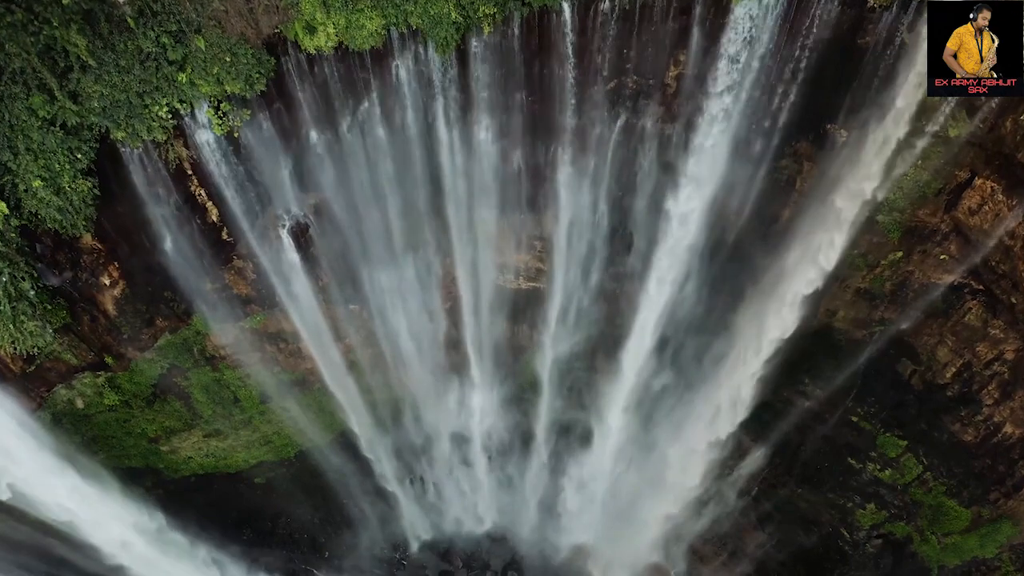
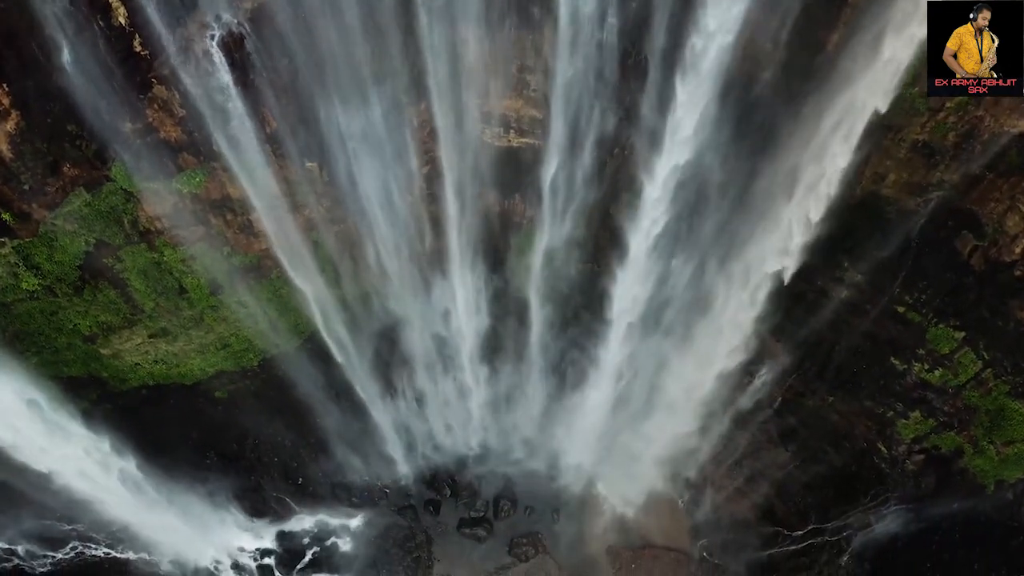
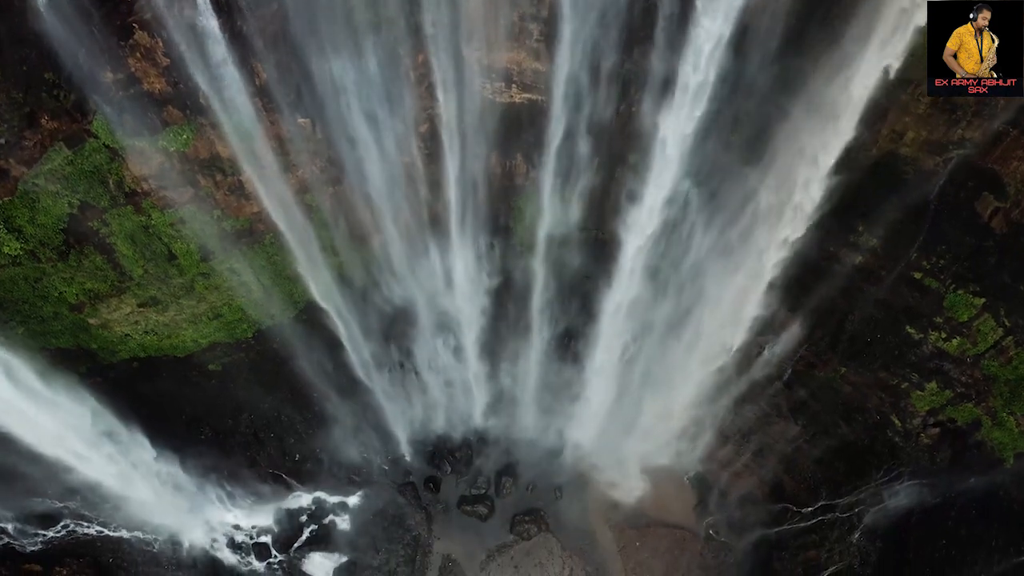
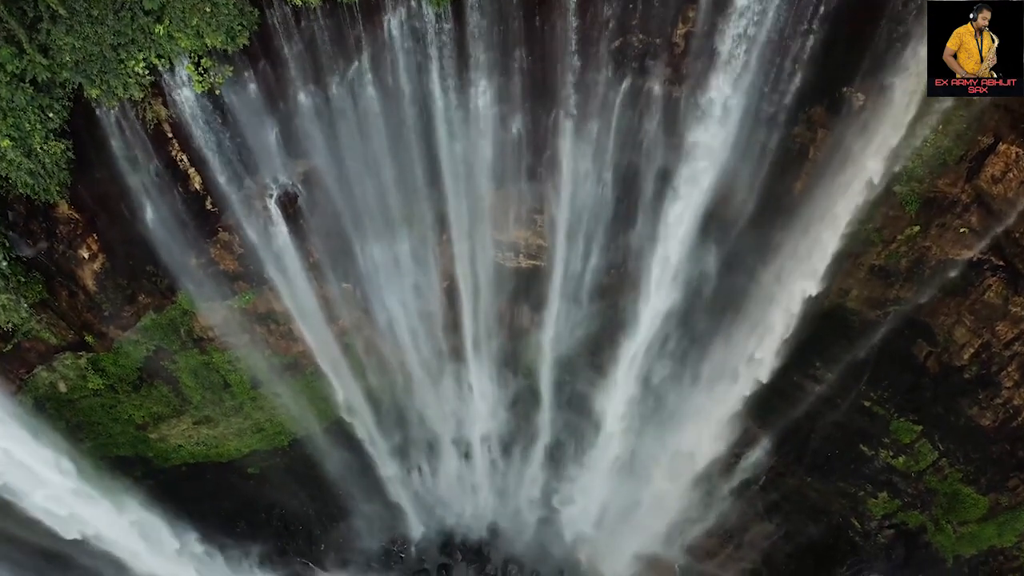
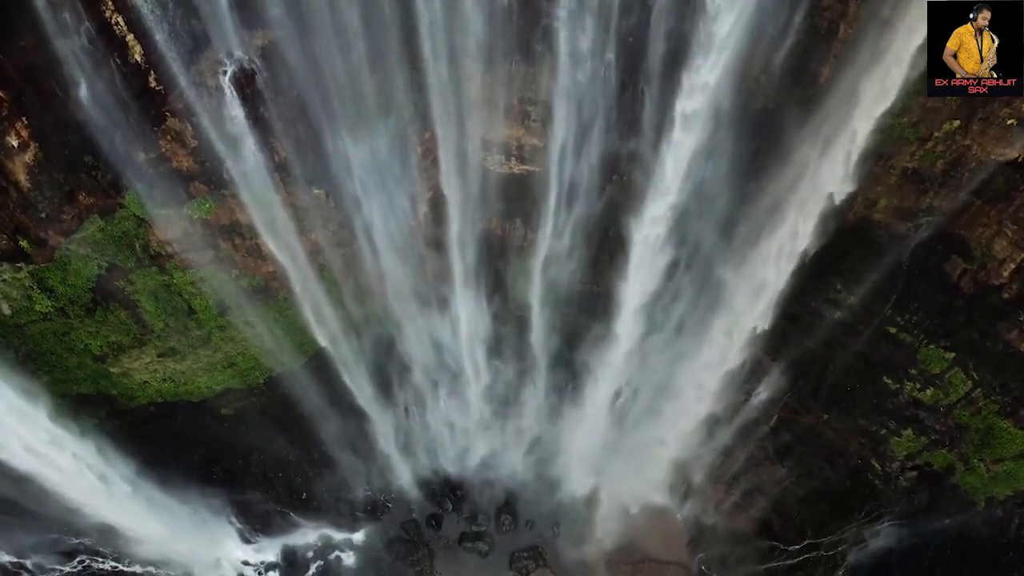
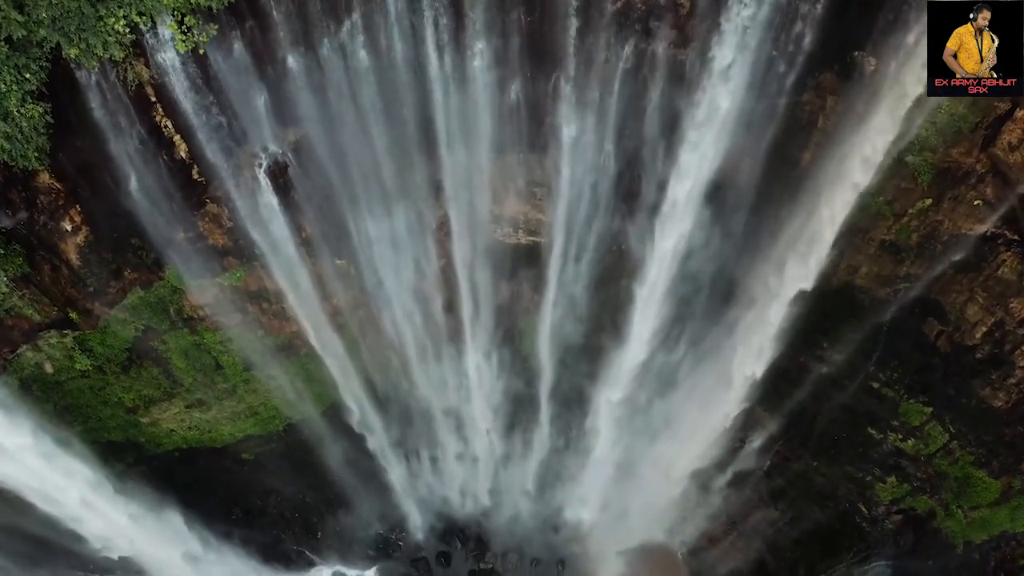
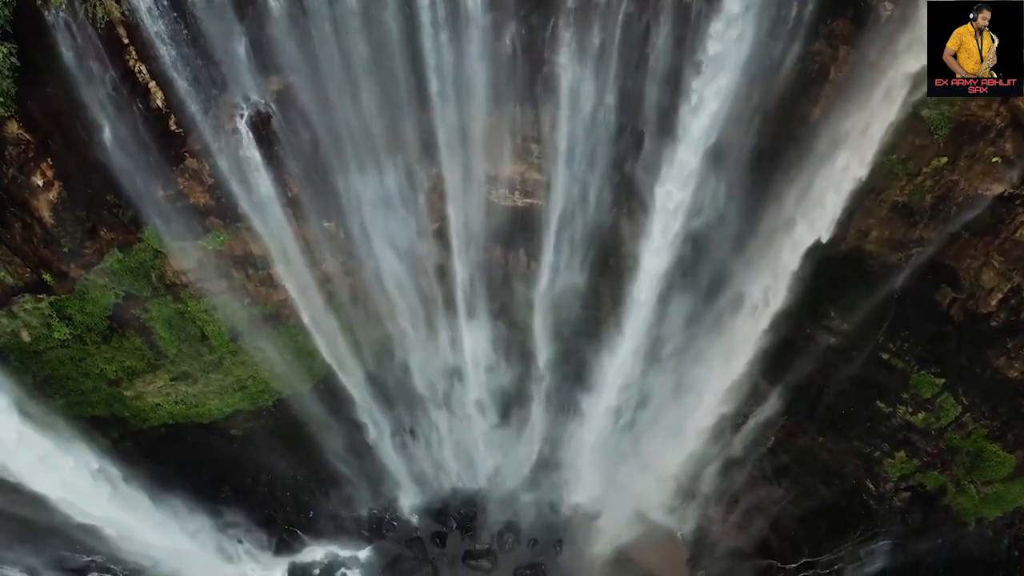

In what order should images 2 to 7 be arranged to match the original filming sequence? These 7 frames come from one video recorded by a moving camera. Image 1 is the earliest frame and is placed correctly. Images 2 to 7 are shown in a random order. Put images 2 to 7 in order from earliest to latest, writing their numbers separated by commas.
4, 6, 7, 5, 2, 3
